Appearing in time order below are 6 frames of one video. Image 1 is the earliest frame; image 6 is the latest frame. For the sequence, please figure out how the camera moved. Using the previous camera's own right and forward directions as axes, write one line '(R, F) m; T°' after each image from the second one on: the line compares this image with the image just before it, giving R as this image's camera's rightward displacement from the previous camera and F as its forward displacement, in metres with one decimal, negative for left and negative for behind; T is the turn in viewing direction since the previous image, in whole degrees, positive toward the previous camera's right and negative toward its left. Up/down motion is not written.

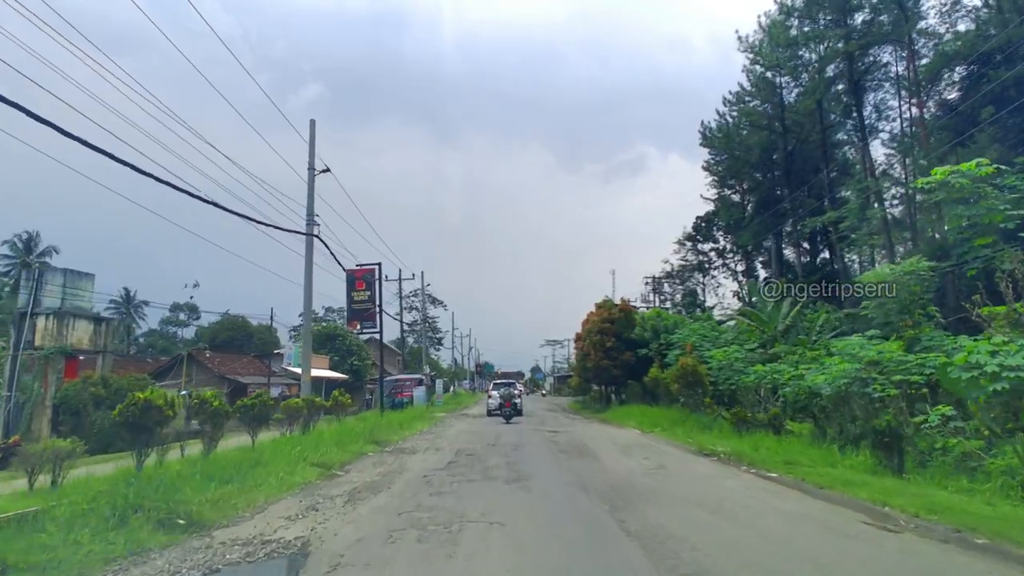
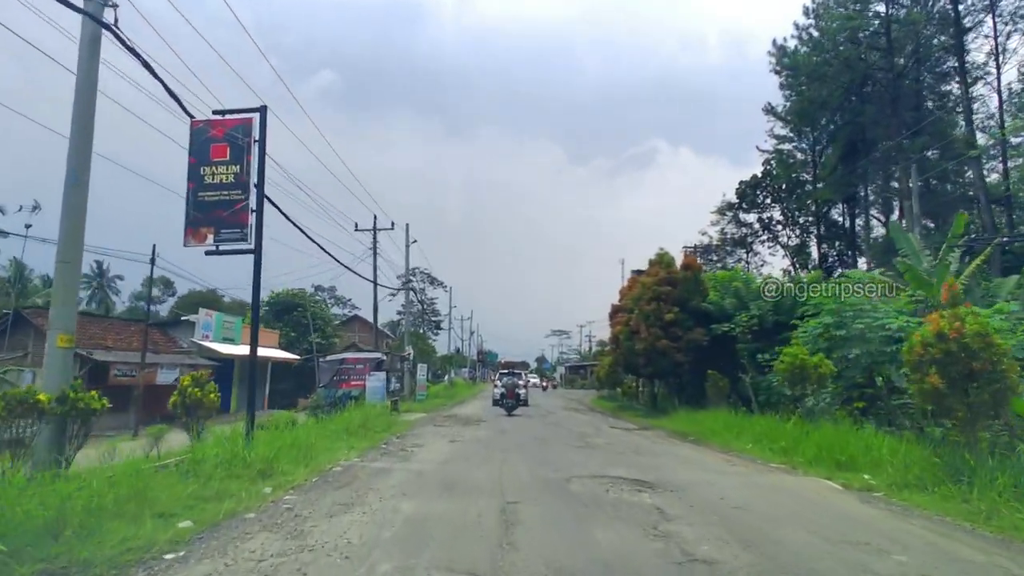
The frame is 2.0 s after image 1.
(-0.5, +16.2) m; 0°
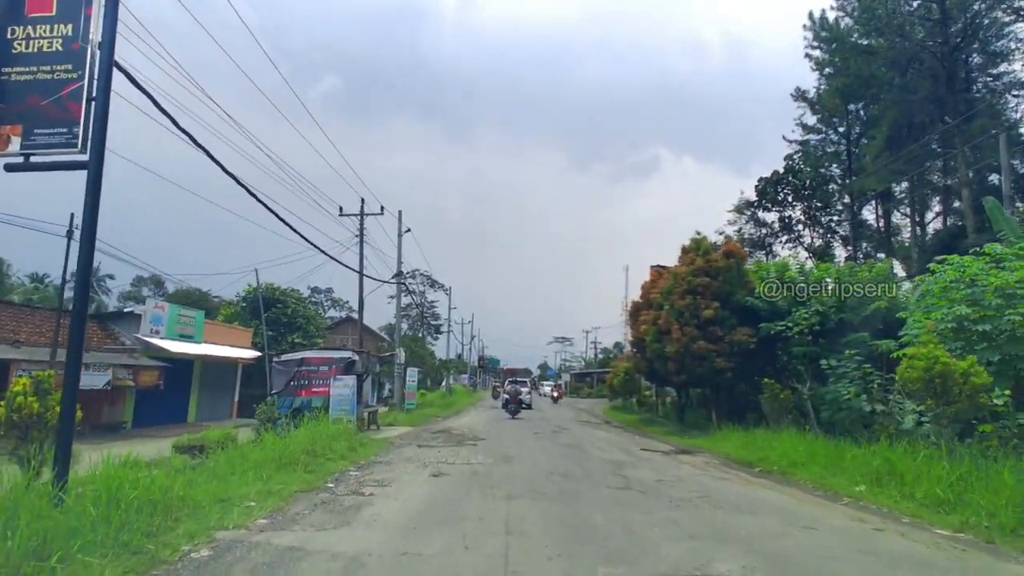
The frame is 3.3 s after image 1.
(-0.2, +5.8) m; 0°
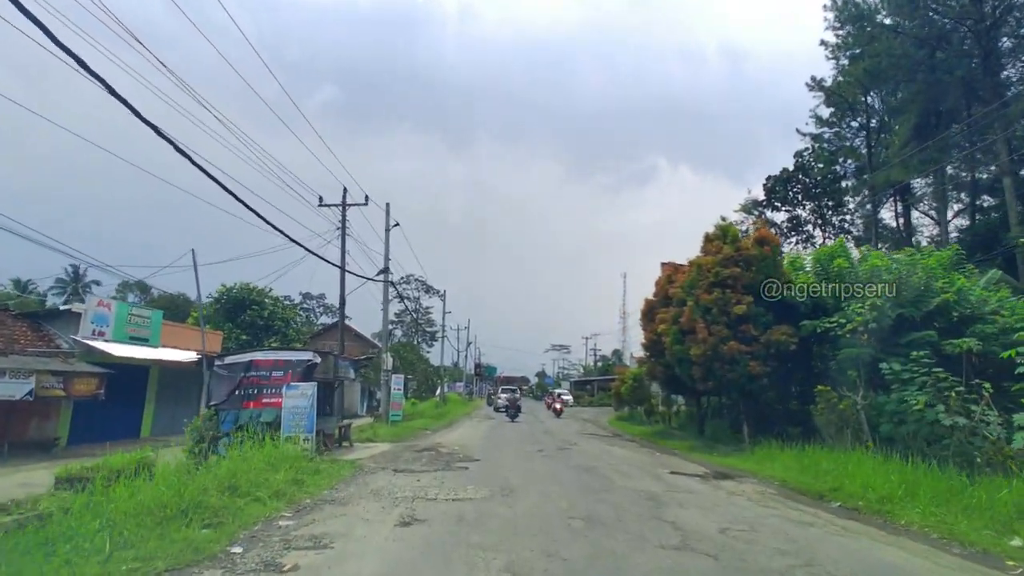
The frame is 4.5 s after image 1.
(-0.1, +4.1) m; 0°
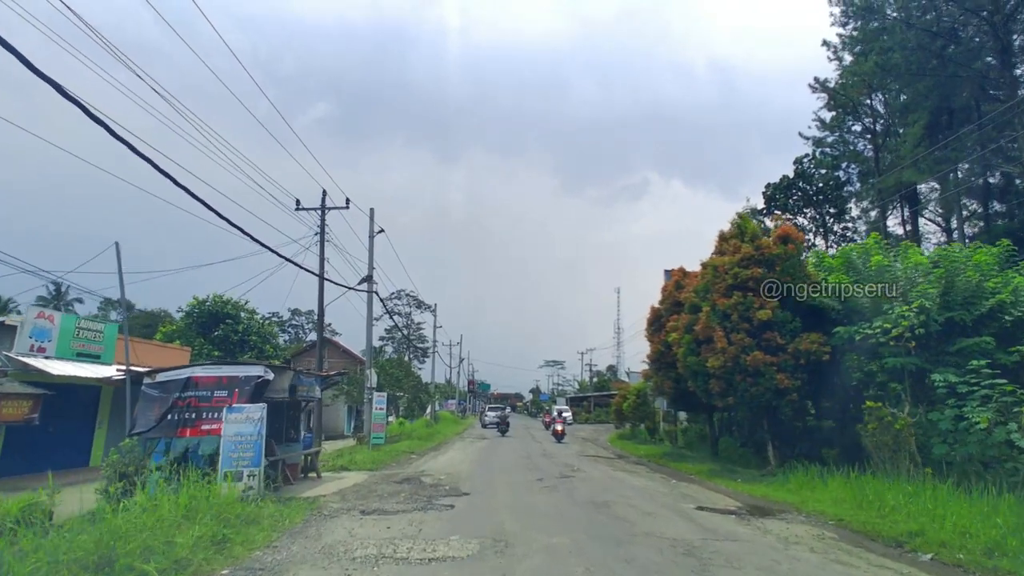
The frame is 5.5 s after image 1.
(0.0, +2.9) m; +1°
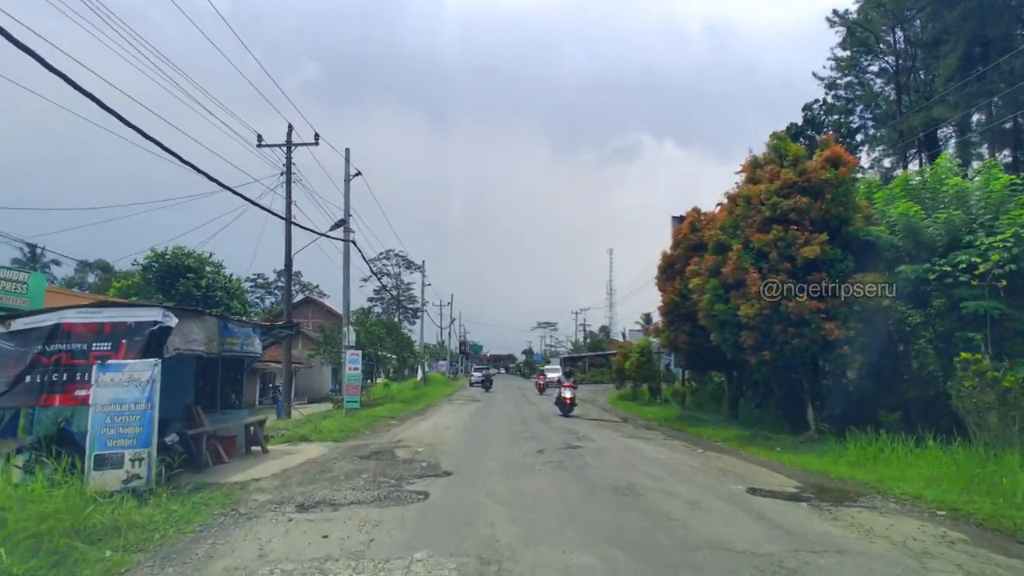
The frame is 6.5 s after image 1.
(0.0, +3.8) m; +1°
